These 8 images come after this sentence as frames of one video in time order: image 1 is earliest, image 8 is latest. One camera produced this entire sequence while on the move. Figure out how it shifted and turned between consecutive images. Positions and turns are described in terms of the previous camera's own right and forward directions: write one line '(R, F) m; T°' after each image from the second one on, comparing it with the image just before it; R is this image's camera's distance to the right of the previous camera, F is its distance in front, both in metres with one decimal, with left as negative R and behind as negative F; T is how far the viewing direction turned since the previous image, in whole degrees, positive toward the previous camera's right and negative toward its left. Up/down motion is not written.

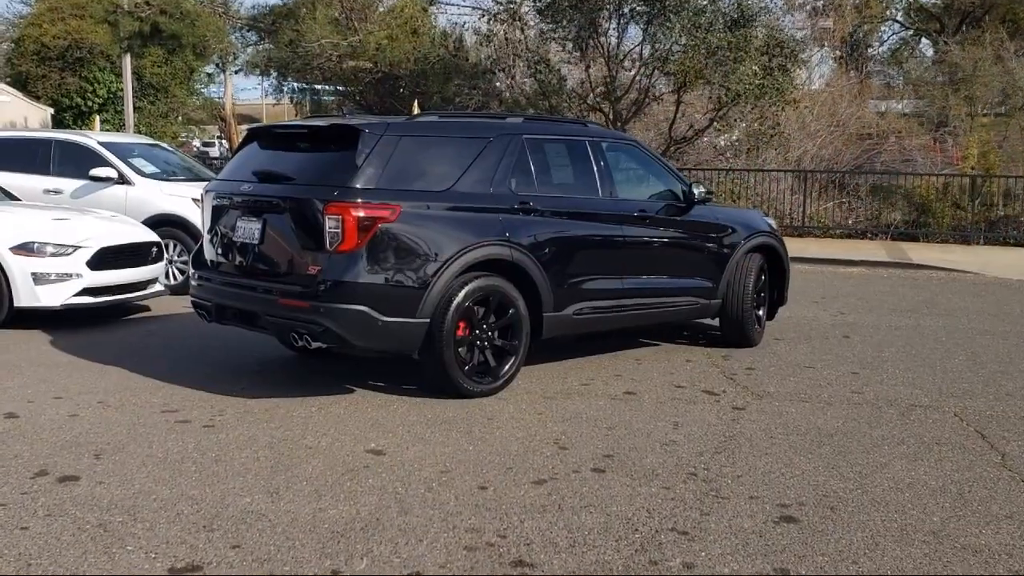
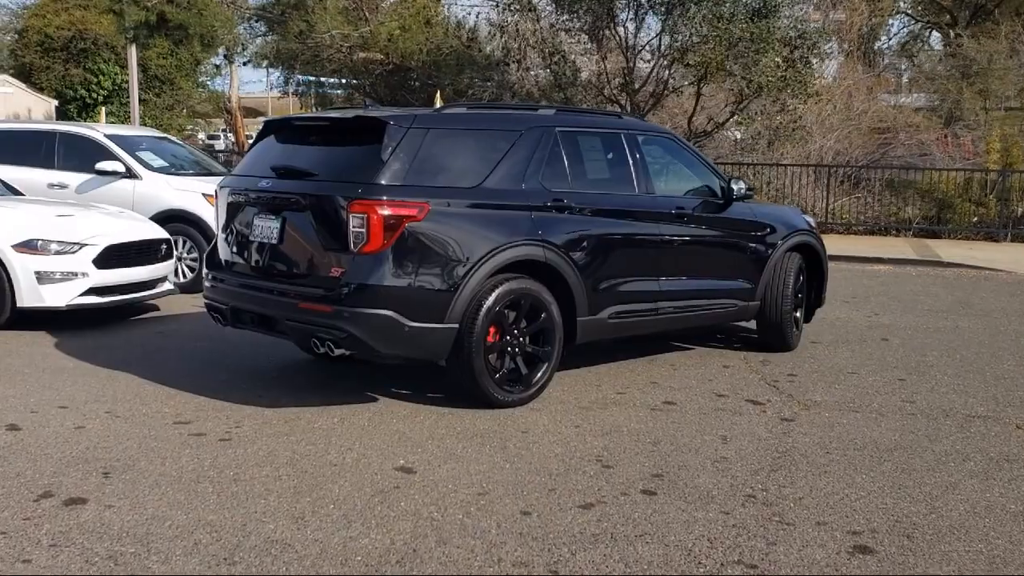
(-0.2, +0.4) m; 0°
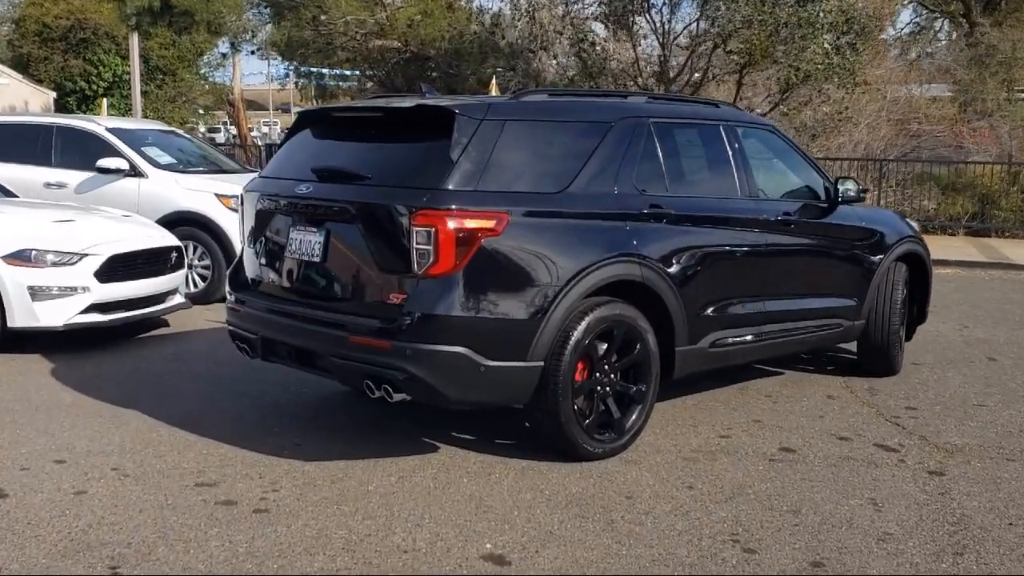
(-0.5, +1.2) m; 0°
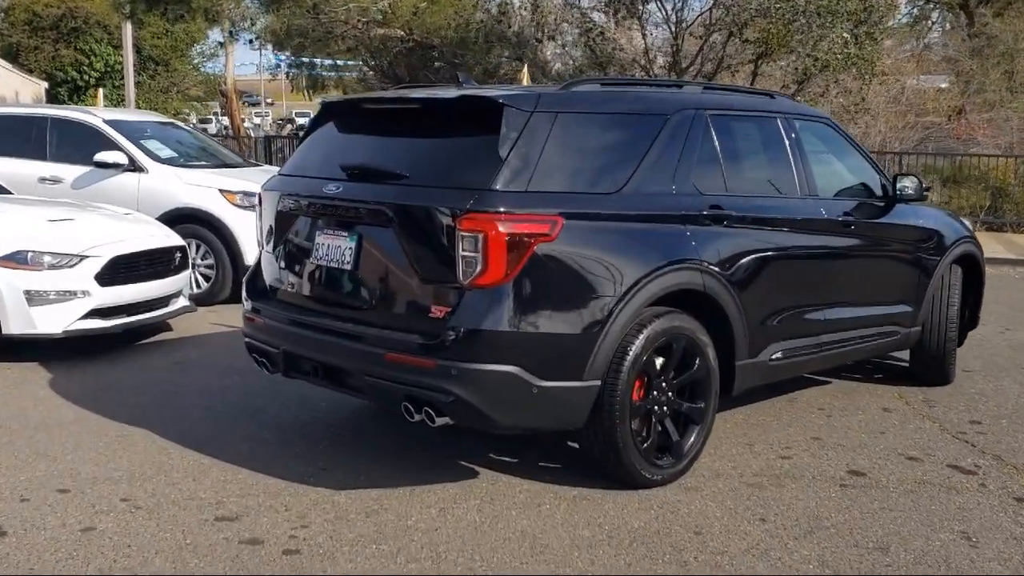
(-0.3, +0.5) m; 0°
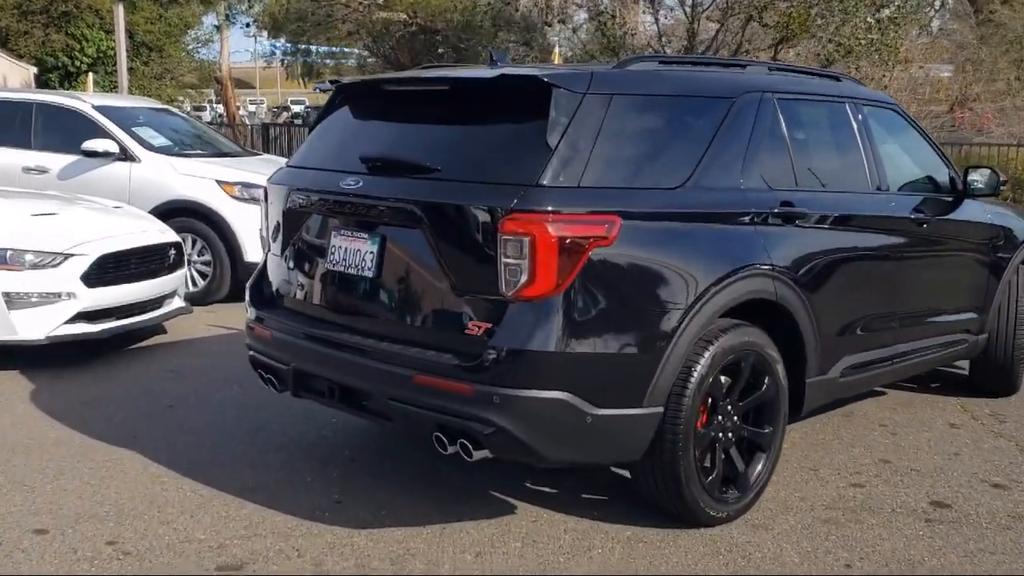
(-0.2, +0.6) m; 0°
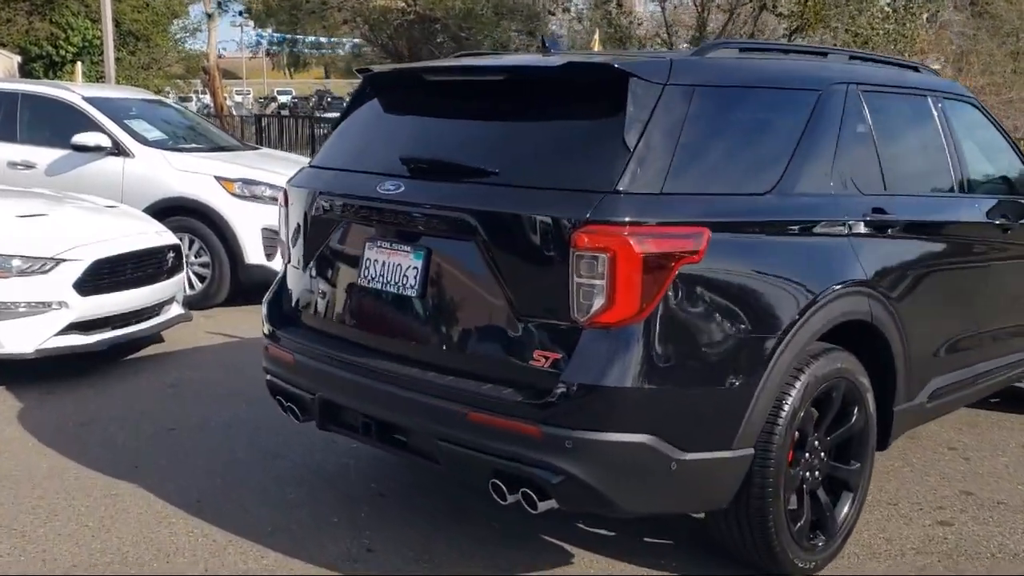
(-0.3, +0.5) m; +1°
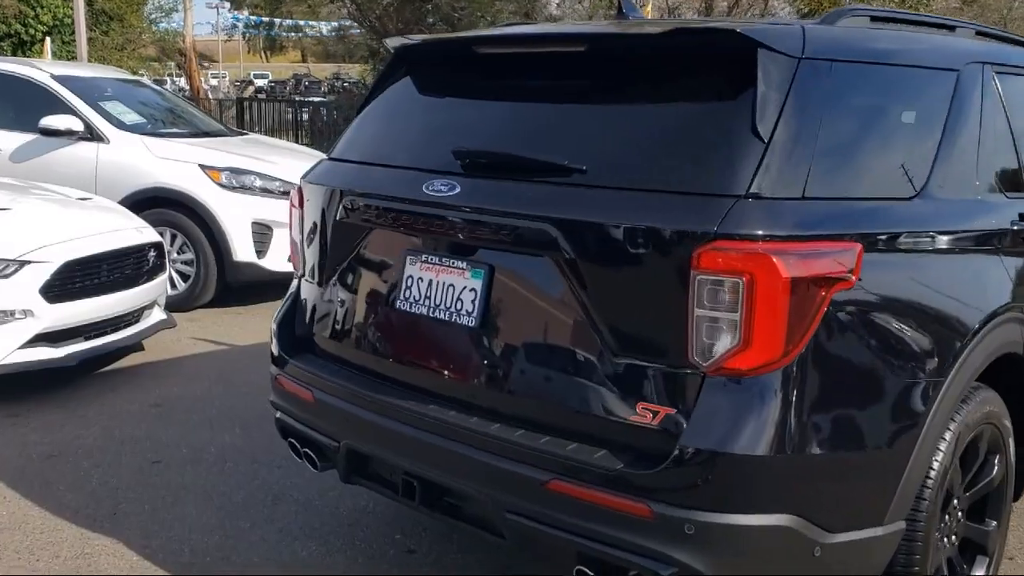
(-0.3, +0.7) m; +1°
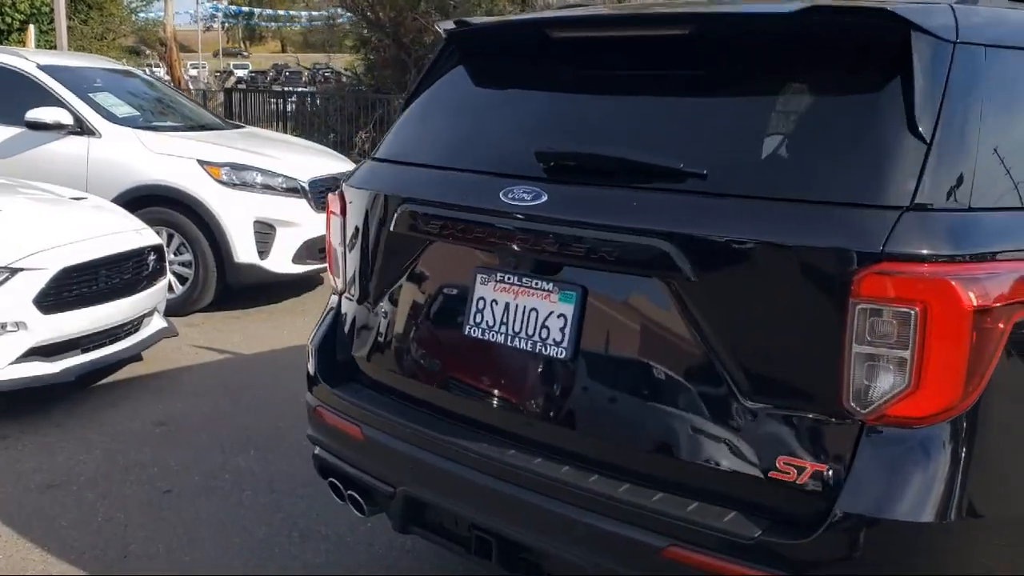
(-0.3, +0.4) m; +1°
